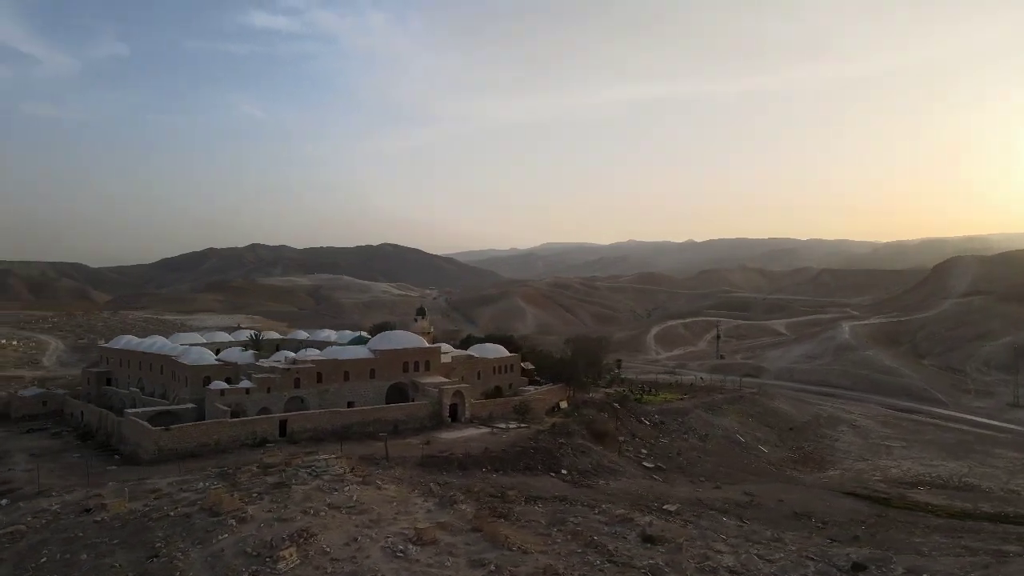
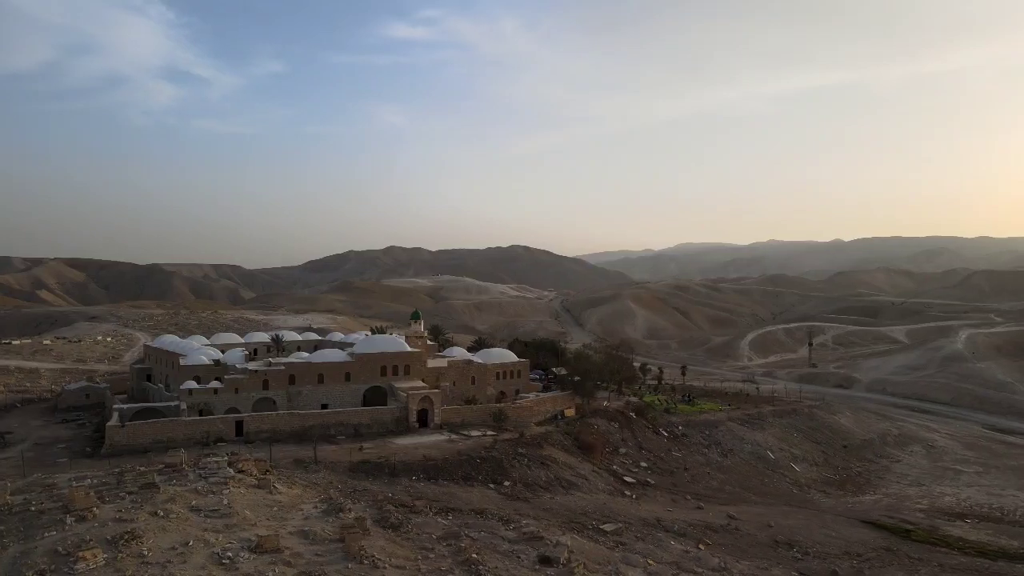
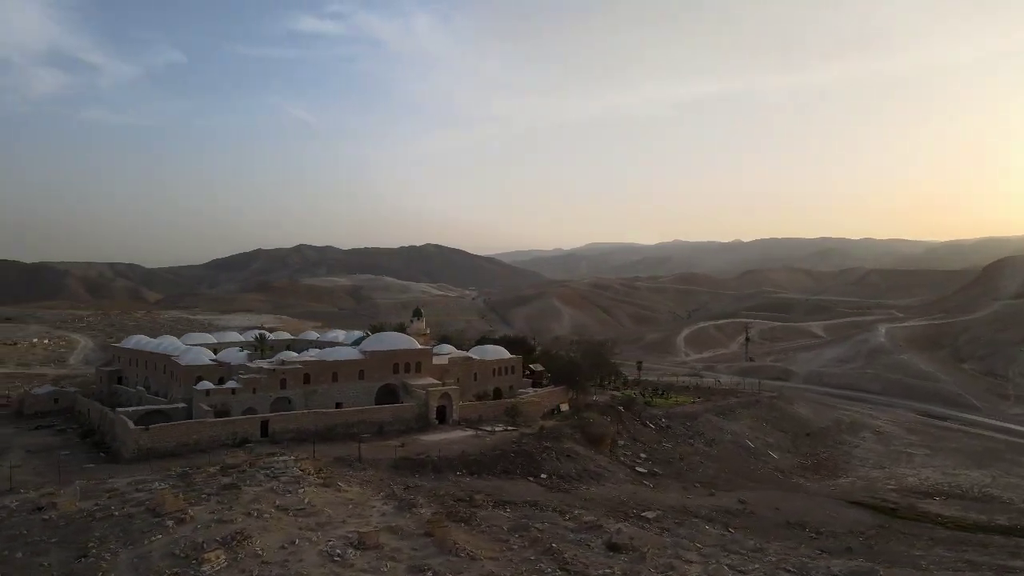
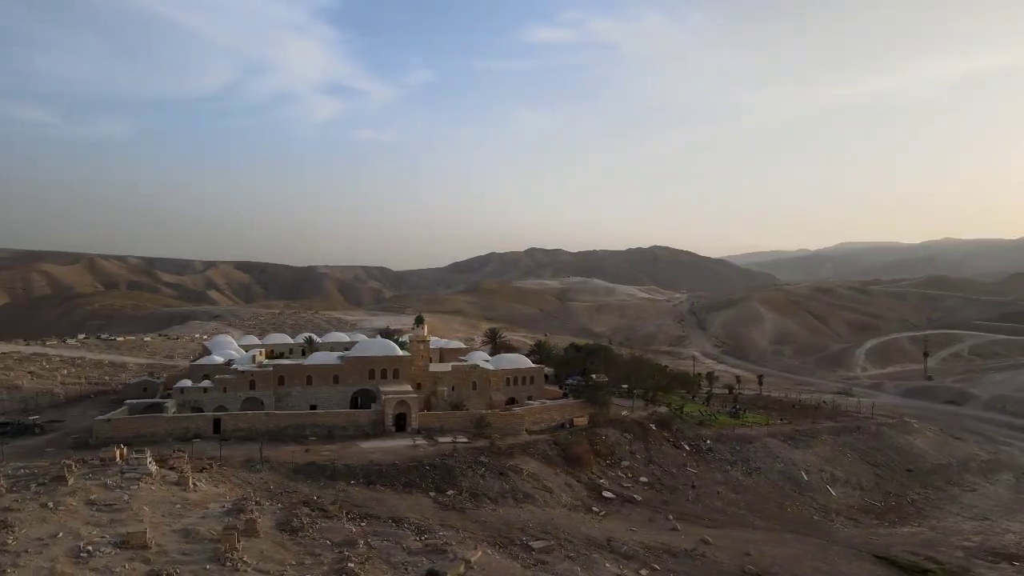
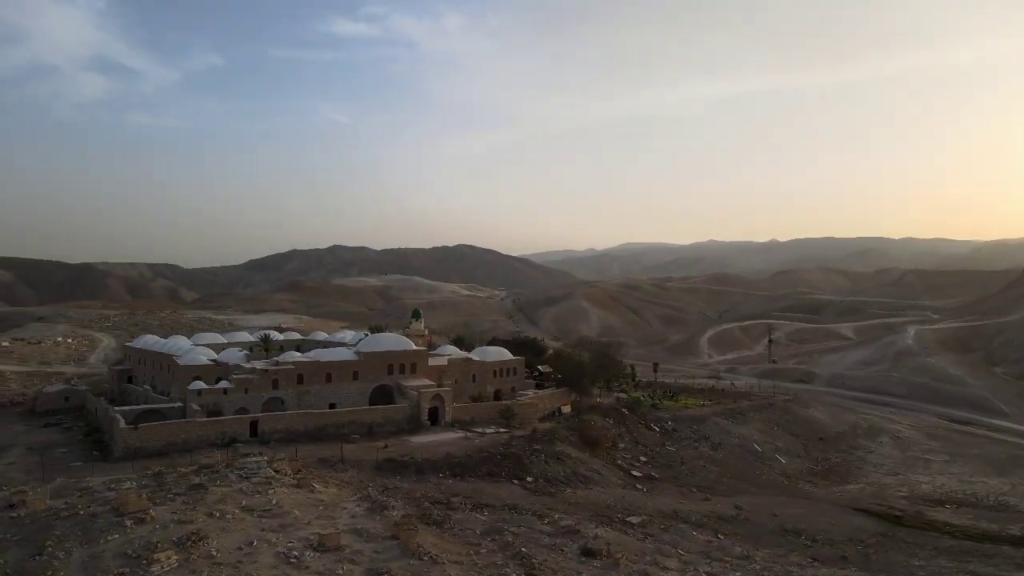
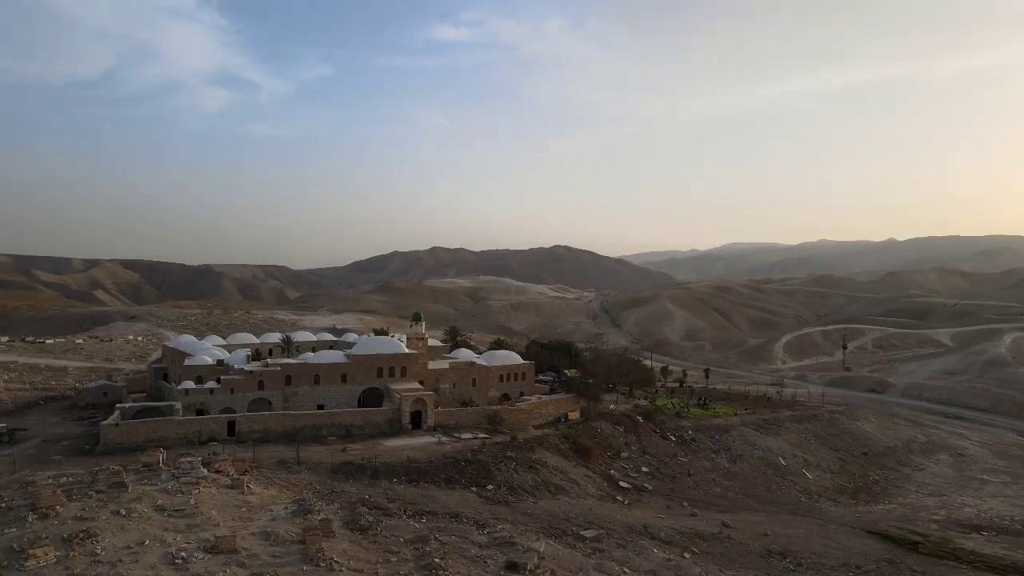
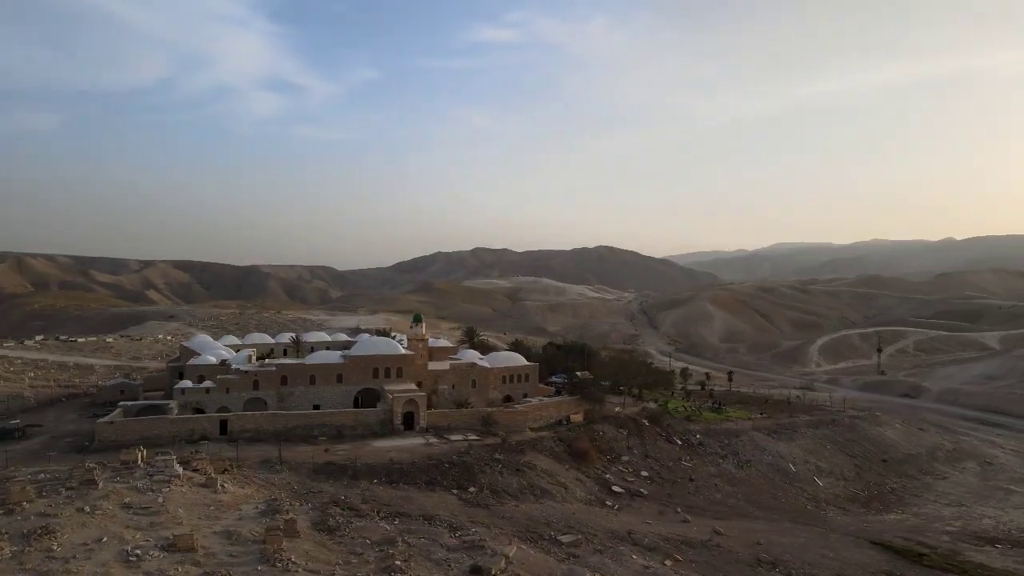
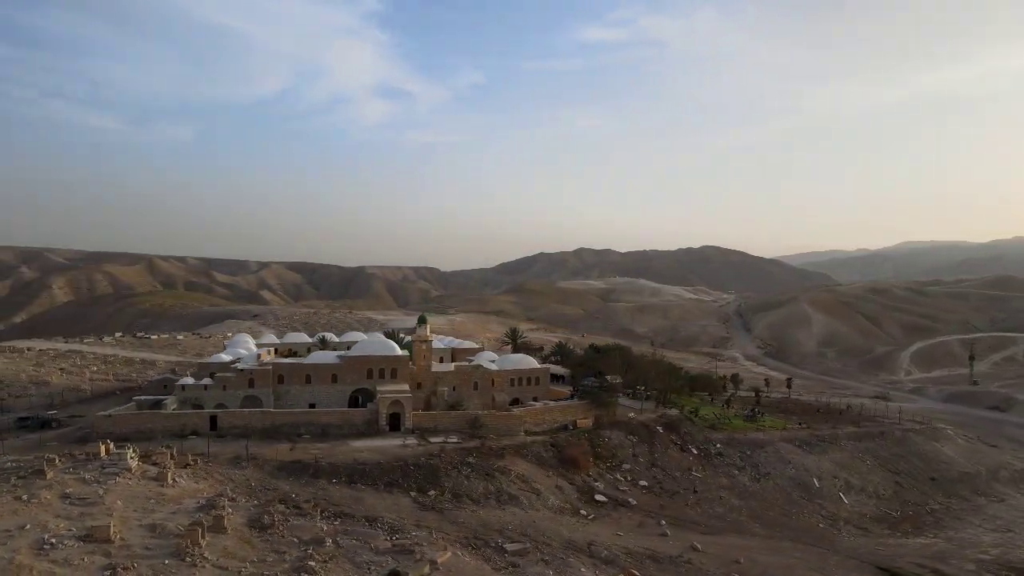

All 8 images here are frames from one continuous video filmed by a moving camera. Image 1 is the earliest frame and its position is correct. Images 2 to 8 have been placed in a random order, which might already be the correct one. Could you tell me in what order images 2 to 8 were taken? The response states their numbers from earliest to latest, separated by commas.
3, 5, 2, 6, 7, 4, 8
